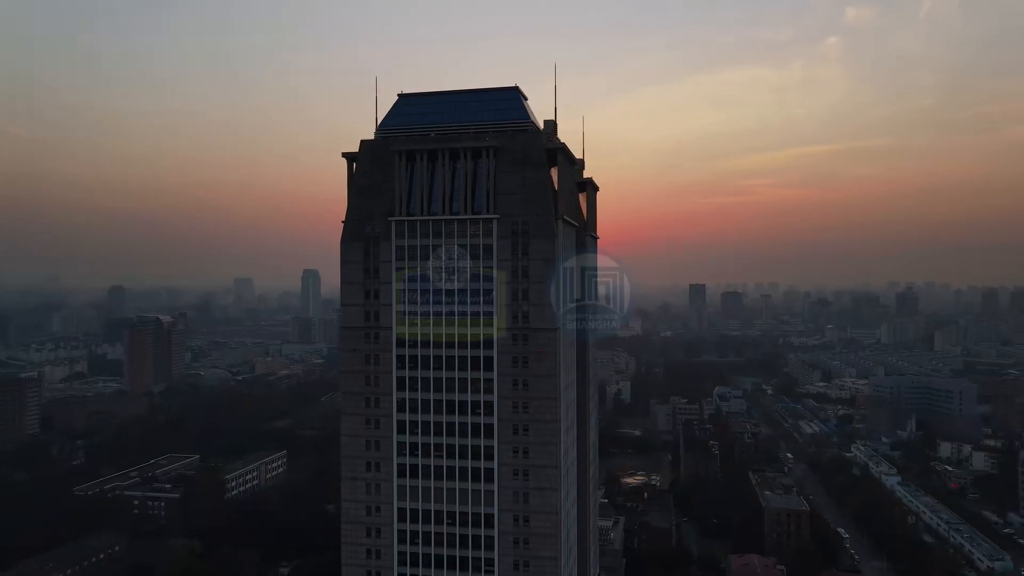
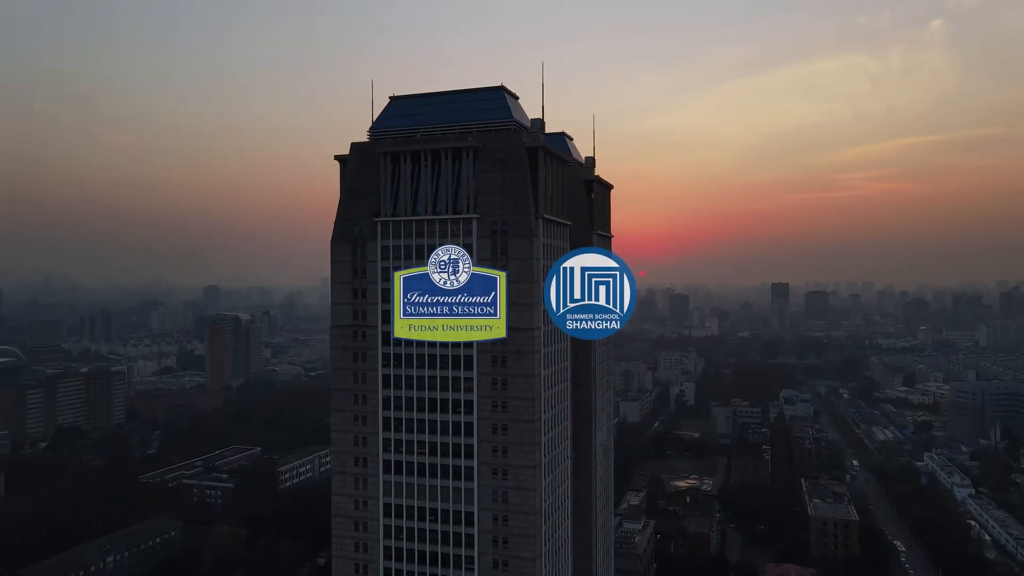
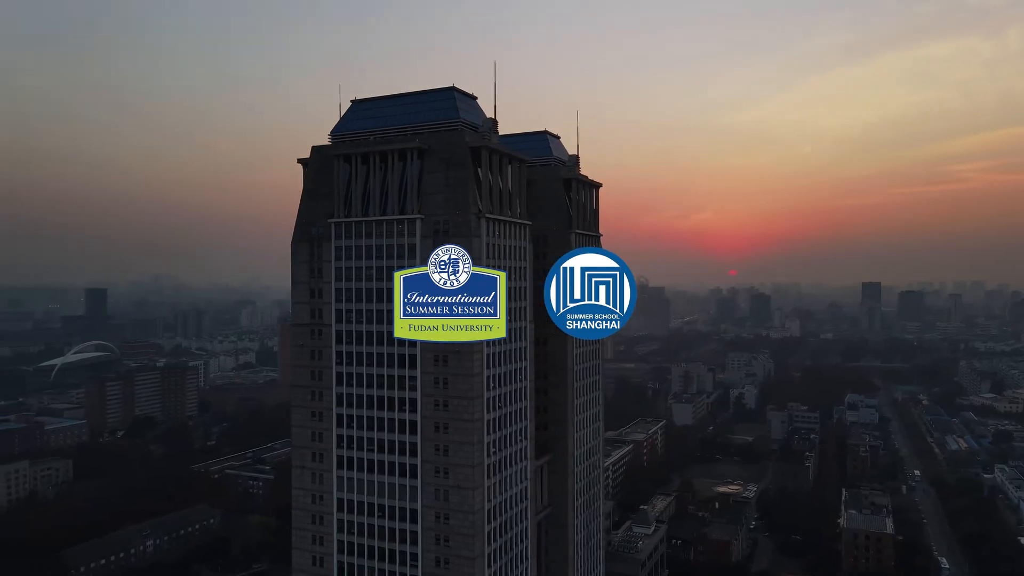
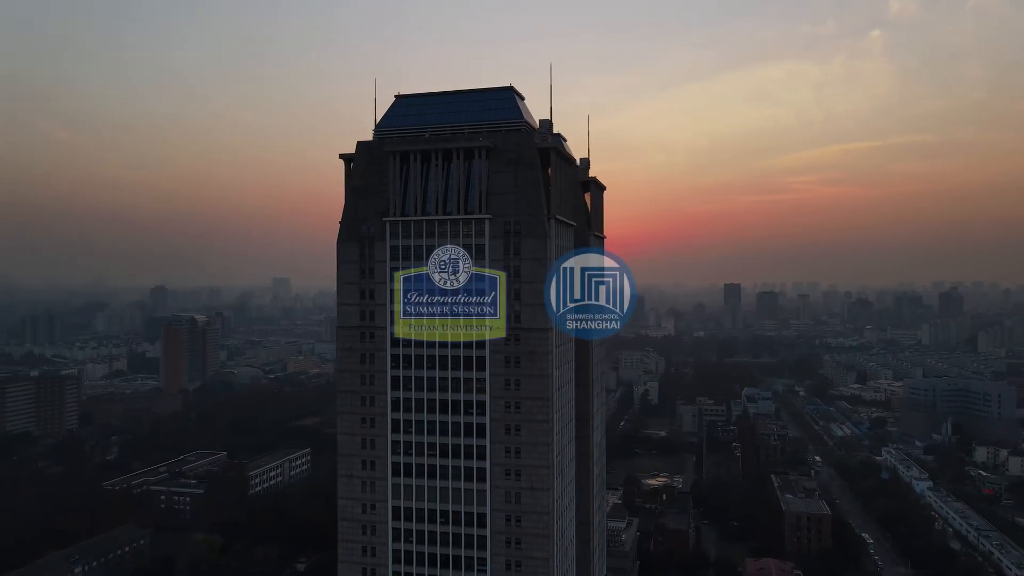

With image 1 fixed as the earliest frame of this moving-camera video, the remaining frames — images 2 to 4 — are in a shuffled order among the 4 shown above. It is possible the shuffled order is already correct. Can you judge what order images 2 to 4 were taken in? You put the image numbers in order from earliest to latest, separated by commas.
4, 2, 3
